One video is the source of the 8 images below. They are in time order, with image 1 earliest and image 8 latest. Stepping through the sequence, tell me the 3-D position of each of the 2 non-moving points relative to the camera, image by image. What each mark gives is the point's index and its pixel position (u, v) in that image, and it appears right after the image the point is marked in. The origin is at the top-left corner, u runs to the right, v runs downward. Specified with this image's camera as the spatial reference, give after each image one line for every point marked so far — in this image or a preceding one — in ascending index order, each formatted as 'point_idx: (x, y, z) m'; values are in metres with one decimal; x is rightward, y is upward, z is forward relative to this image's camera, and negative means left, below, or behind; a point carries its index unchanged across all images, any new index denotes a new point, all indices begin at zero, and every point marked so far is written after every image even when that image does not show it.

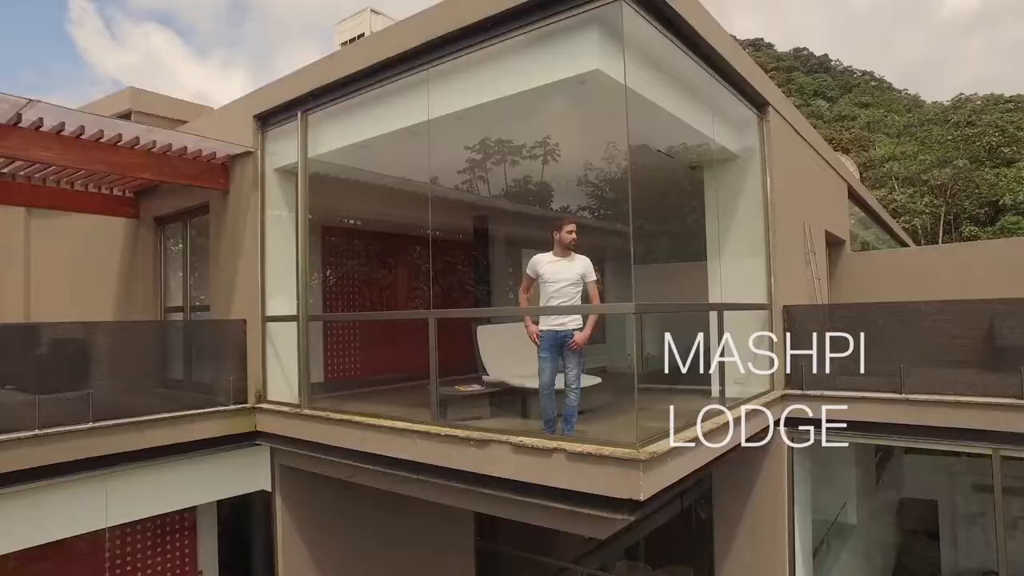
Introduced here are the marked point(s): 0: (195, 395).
0: (-2.6, -0.9, +4.7) m
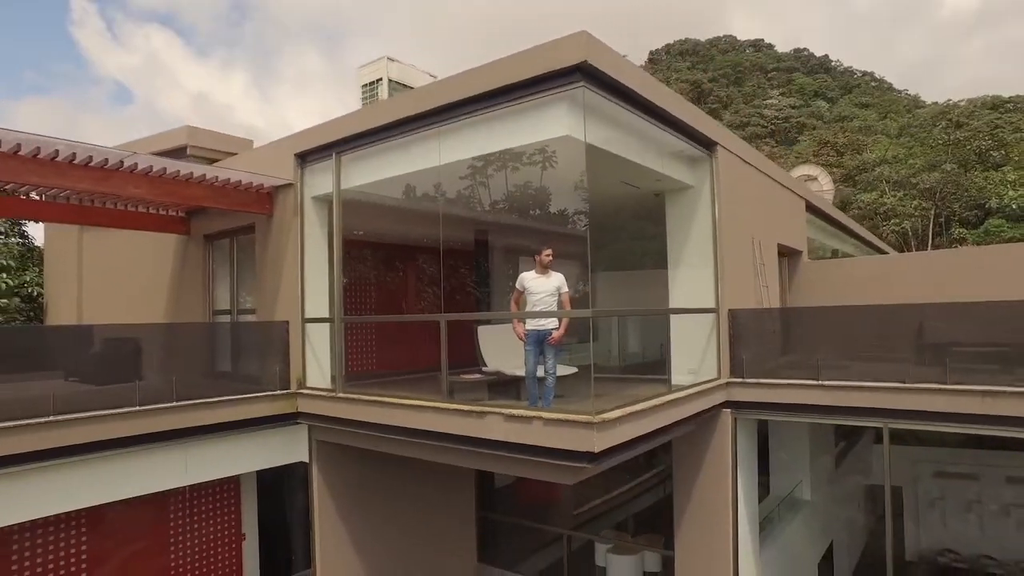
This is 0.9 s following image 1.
0: (-2.7, -0.9, +5.6) m
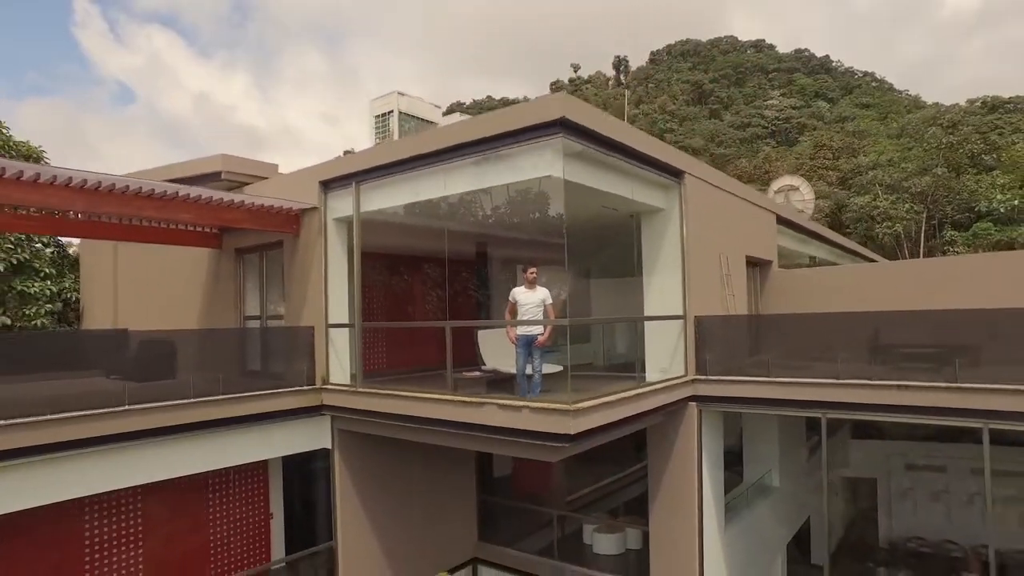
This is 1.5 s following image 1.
0: (-2.7, -1.0, +6.4) m
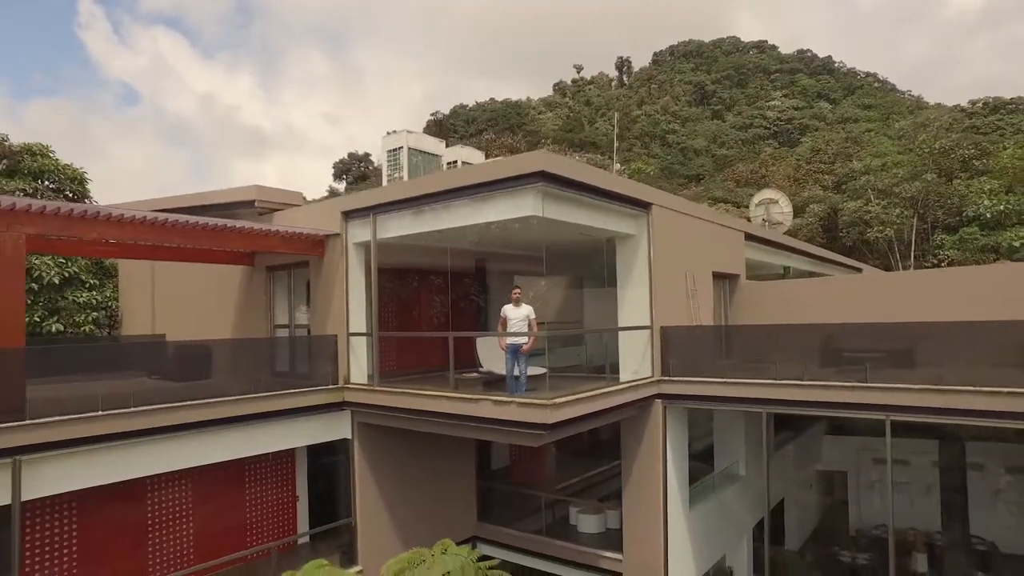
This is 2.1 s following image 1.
0: (-2.8, -1.2, +7.4) m
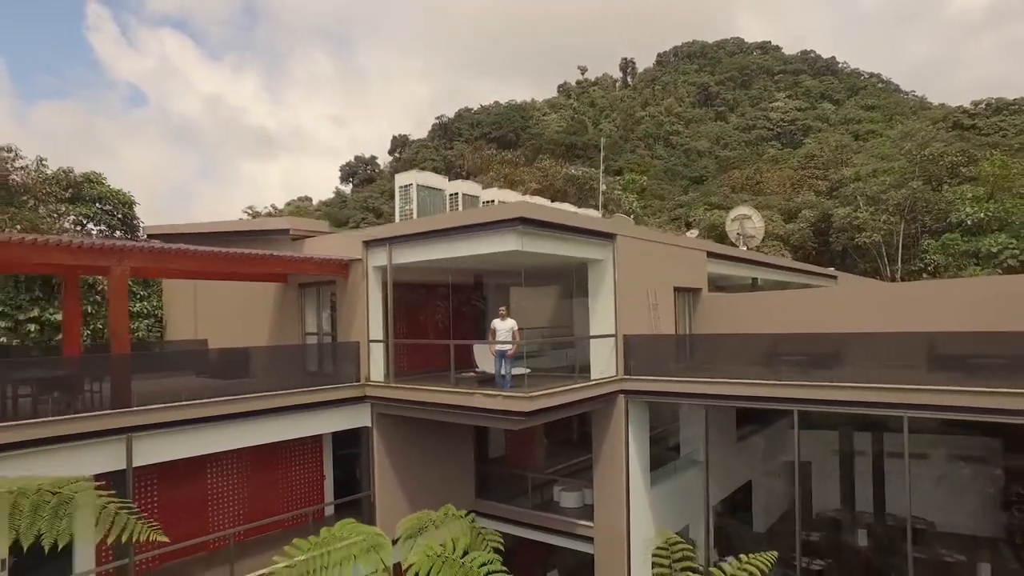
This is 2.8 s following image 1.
0: (-2.9, -1.4, +9.0) m
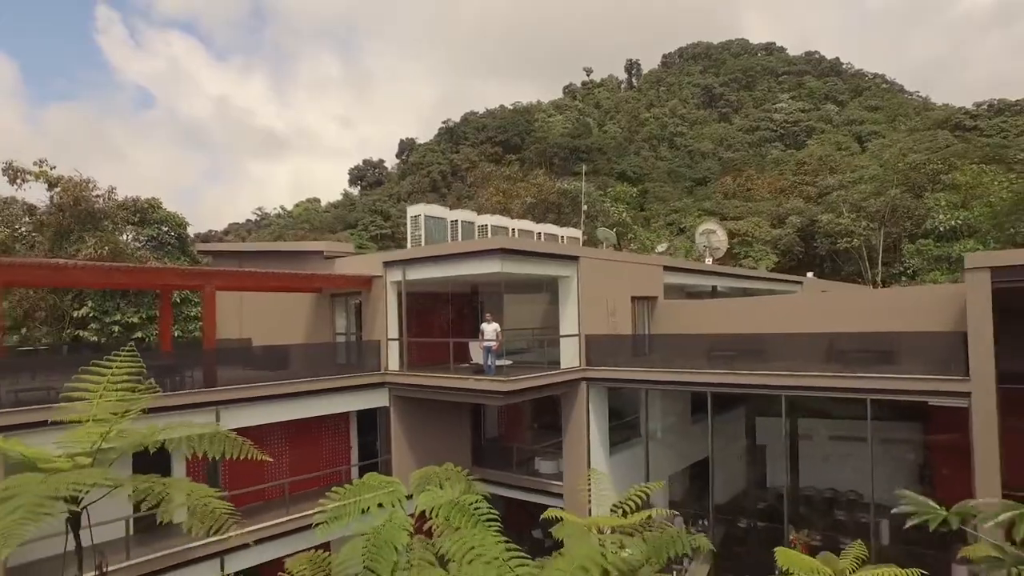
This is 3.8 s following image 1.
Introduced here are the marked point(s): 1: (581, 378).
0: (-3.2, -1.6, +11.4) m
1: (+1.5, -1.9, +11.9) m
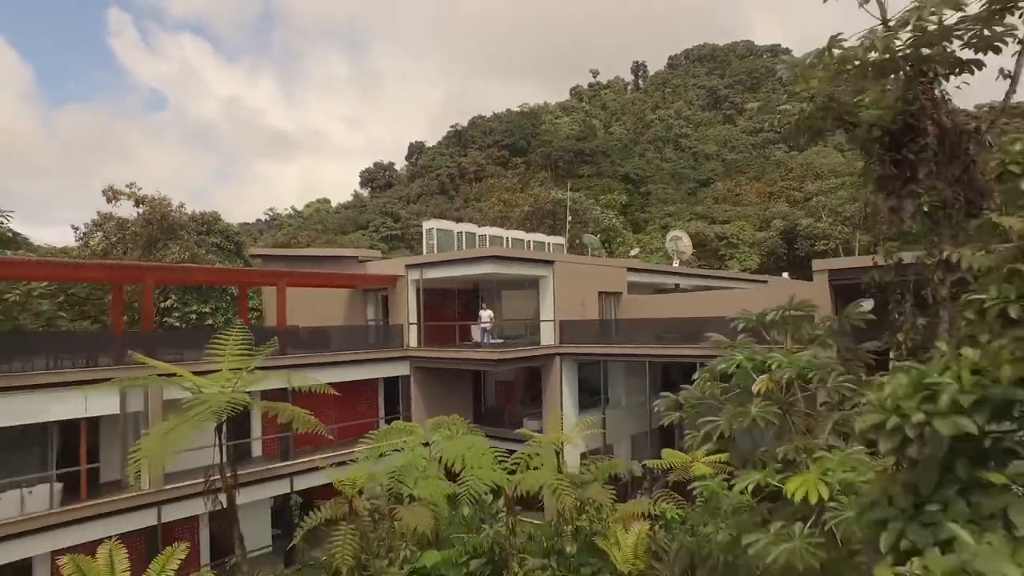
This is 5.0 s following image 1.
0: (-3.4, -1.5, +14.7) m
1: (+1.3, -1.8, +15.1) m
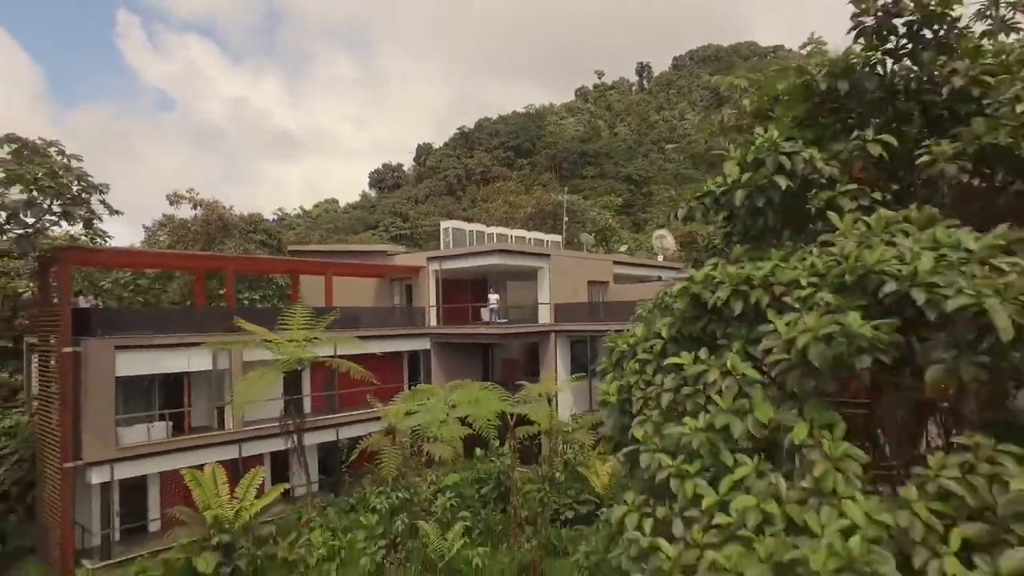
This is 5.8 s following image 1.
0: (-3.3, -1.2, +17.6) m
1: (+1.4, -1.5, +17.9) m
